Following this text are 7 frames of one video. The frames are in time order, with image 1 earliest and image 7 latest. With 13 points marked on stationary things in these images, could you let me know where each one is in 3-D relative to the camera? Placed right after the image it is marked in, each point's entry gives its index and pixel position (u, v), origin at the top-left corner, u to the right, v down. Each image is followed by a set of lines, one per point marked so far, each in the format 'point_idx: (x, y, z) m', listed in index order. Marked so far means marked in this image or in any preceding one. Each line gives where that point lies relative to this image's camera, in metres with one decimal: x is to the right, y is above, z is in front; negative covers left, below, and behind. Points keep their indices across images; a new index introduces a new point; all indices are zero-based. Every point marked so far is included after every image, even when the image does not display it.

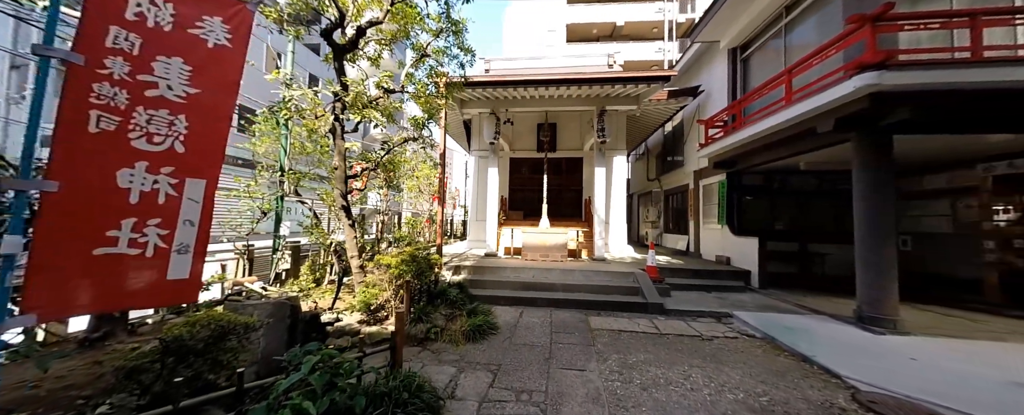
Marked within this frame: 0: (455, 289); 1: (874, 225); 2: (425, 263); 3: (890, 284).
0: (-1.1, -1.5, +4.8) m
1: (+5.0, -0.2, +3.7) m
2: (-1.5, -0.9, +4.3) m
3: (+5.1, -1.0, +3.6) m
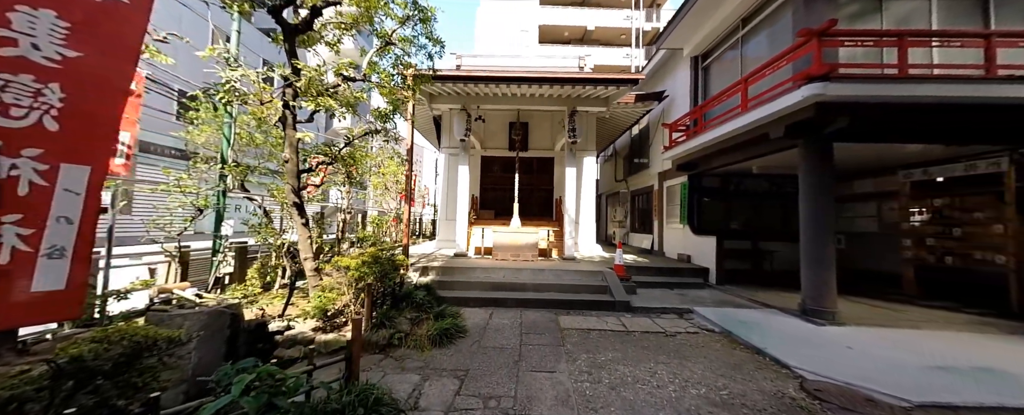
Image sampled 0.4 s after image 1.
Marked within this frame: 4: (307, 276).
0: (-1.6, -1.4, +4.6) m
1: (+4.6, -0.3, +4.0) m
2: (-1.9, -0.9, +4.0) m
3: (+4.7, -1.1, +3.9) m
4: (-2.7, -0.9, +3.5) m
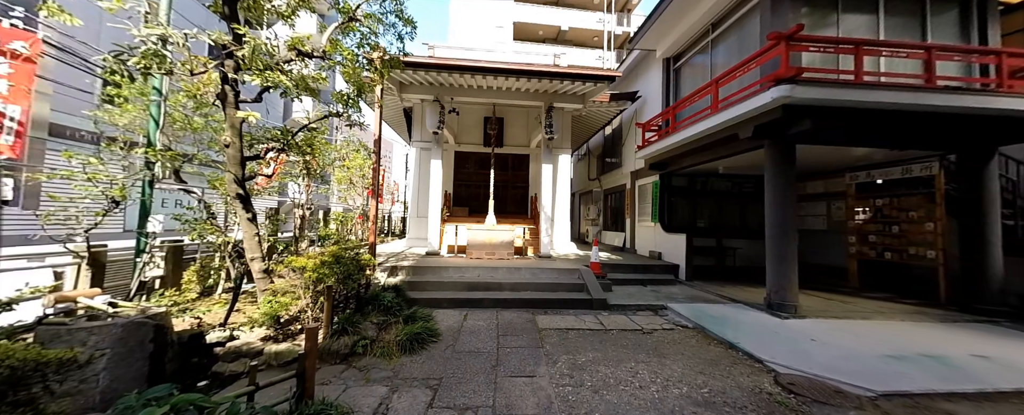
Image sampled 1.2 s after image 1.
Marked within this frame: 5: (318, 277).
0: (-1.9, -1.4, +4.2) m
1: (+4.2, -0.2, +4.2) m
2: (-2.2, -0.8, +3.7) m
3: (+4.3, -1.0, +4.1) m
4: (-3.0, -0.8, +3.1) m
5: (-2.3, -0.8, +3.2) m
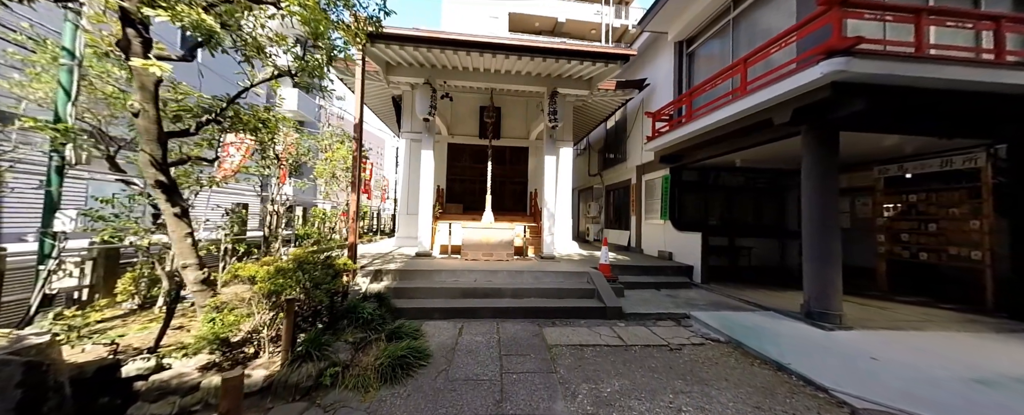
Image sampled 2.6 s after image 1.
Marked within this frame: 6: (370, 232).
0: (-1.9, -1.3, +3.6) m
1: (+4.3, -0.2, +3.7) m
2: (-2.2, -0.7, +3.0) m
3: (+4.4, -1.0, +3.6) m
4: (-2.9, -0.7, +2.4) m
5: (-2.2, -0.8, +2.5) m
6: (-6.1, -1.1, +11.7) m
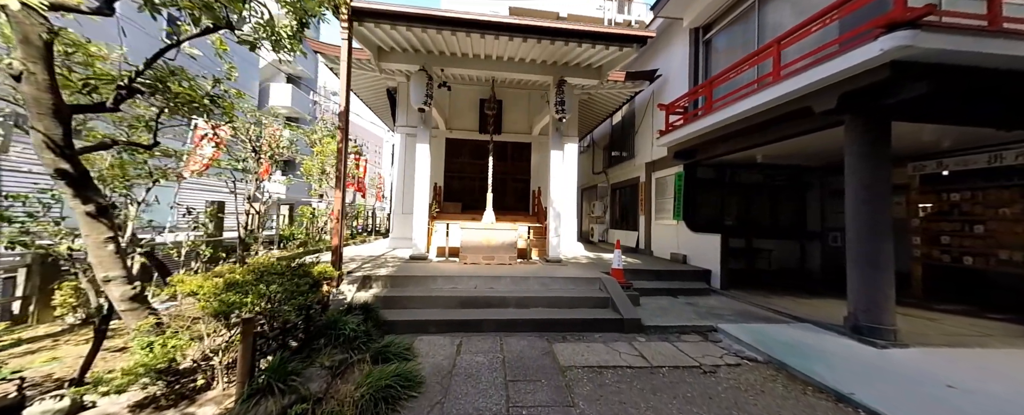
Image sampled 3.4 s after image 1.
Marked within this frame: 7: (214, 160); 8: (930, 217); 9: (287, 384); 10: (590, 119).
0: (-1.8, -1.3, +3.1) m
1: (+4.3, -0.2, +3.3) m
2: (-2.1, -0.7, +2.5) m
3: (+4.4, -1.0, +3.2) m
4: (-2.8, -0.7, +1.9) m
5: (-2.1, -0.7, +2.0) m
6: (-6.1, -1.0, +11.2) m
7: (-4.4, +0.7, +4.0) m
8: (+7.5, -0.2, +4.8) m
9: (-1.8, -1.4, +2.1) m
10: (+2.7, +3.1, +9.4) m
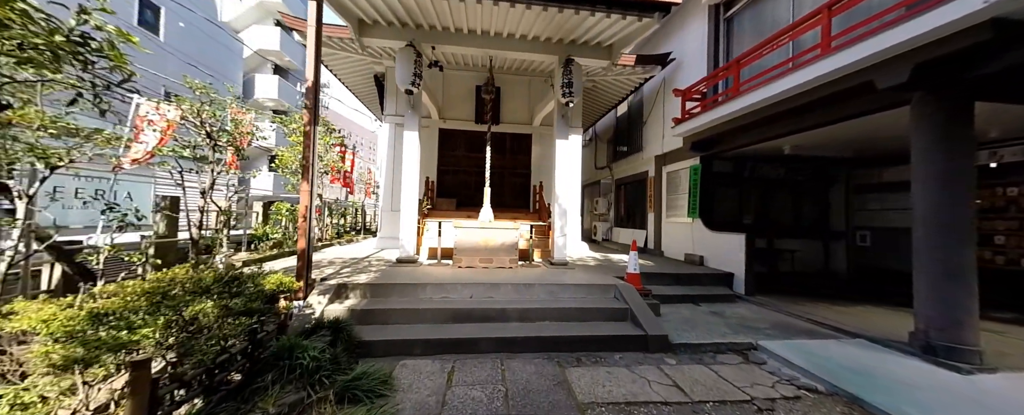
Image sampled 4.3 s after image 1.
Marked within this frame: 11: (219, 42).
0: (-1.8, -1.2, +2.5) m
1: (+4.4, -0.1, +2.7) m
2: (-2.1, -0.7, +1.9) m
3: (+4.5, -0.9, +2.6) m
4: (-2.8, -0.7, +1.3) m
5: (-2.1, -0.7, +1.4) m
6: (-6.2, -0.9, +10.5) m
7: (-4.4, +0.7, +3.3) m
8: (+7.5, -0.1, +4.3) m
9: (-1.7, -1.4, +1.5) m
10: (+2.7, +3.2, +8.8) m
11: (-11.4, +6.4, +10.5) m
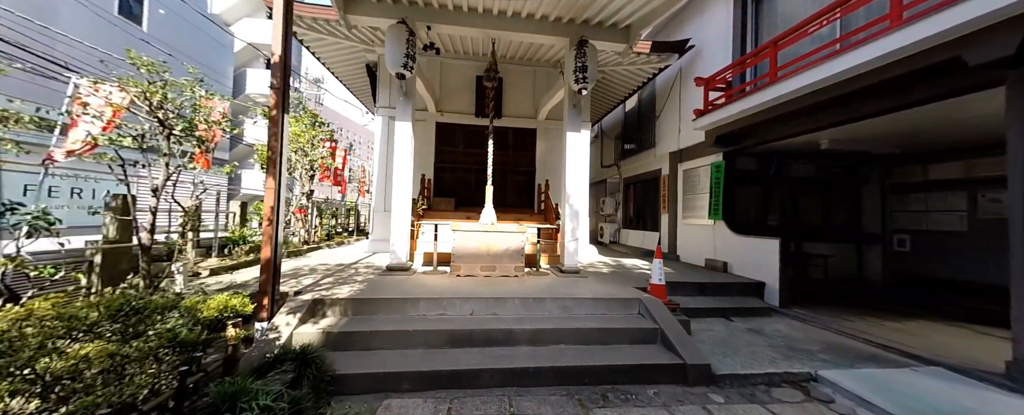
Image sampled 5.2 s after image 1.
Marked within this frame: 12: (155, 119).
0: (-1.7, -1.2, +1.9) m
1: (+4.5, -0.1, +2.2) m
2: (-2.0, -0.7, +1.3) m
3: (+4.6, -0.9, +2.1) m
4: (-2.7, -0.7, +0.7) m
5: (-2.0, -0.7, +0.8) m
6: (-6.1, -0.9, +9.9) m
7: (-4.3, +0.7, +2.8) m
8: (+7.6, -0.1, +3.8) m
9: (-1.6, -1.4, +1.0) m
10: (+2.8, +3.2, +8.3) m
11: (-11.3, +6.5, +9.9) m
12: (-4.2, +1.0, +3.2) m
